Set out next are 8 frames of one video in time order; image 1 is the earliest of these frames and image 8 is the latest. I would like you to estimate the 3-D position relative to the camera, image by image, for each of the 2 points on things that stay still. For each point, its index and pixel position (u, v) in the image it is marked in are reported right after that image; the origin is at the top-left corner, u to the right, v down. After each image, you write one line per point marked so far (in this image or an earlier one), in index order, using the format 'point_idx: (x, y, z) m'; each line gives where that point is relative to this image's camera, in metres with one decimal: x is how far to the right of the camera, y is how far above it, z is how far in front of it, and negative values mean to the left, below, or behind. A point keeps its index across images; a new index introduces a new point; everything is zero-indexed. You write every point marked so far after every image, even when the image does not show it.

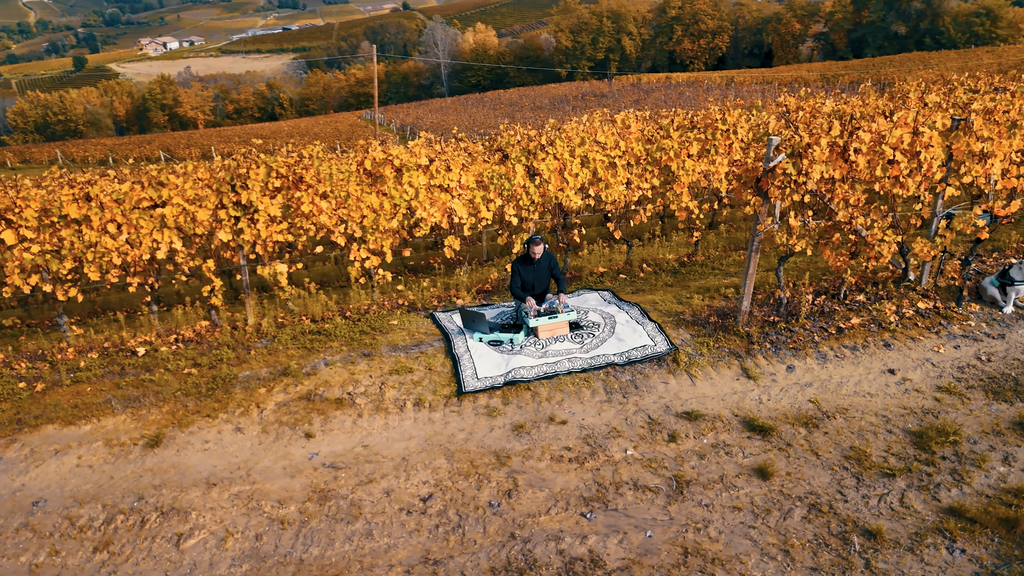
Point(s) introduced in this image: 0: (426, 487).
0: (-0.7, -1.7, +6.5) m
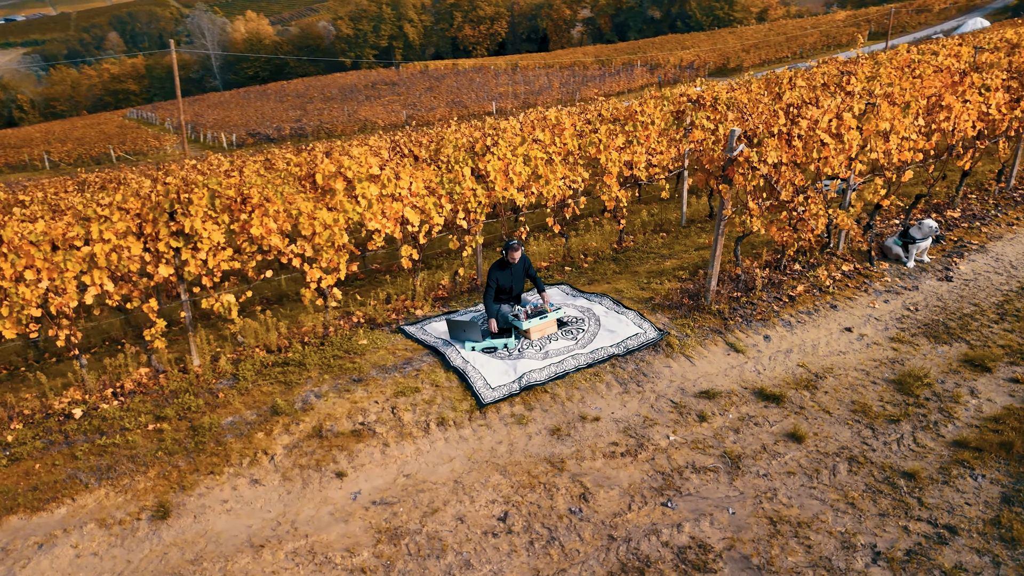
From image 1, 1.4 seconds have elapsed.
0: (-0.1, -1.9, +6.4) m
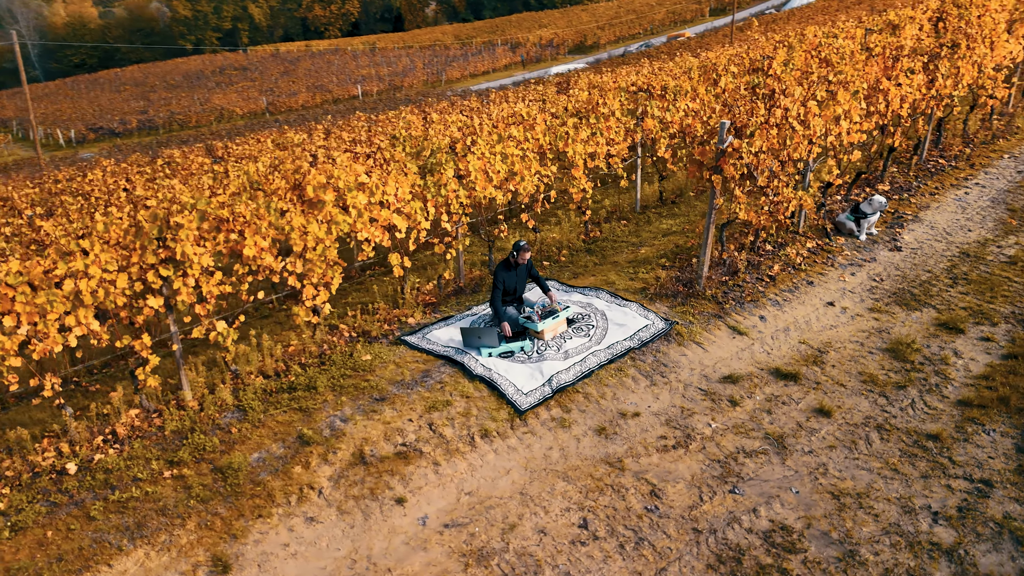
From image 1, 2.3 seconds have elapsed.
0: (+0.5, -1.9, +6.4) m
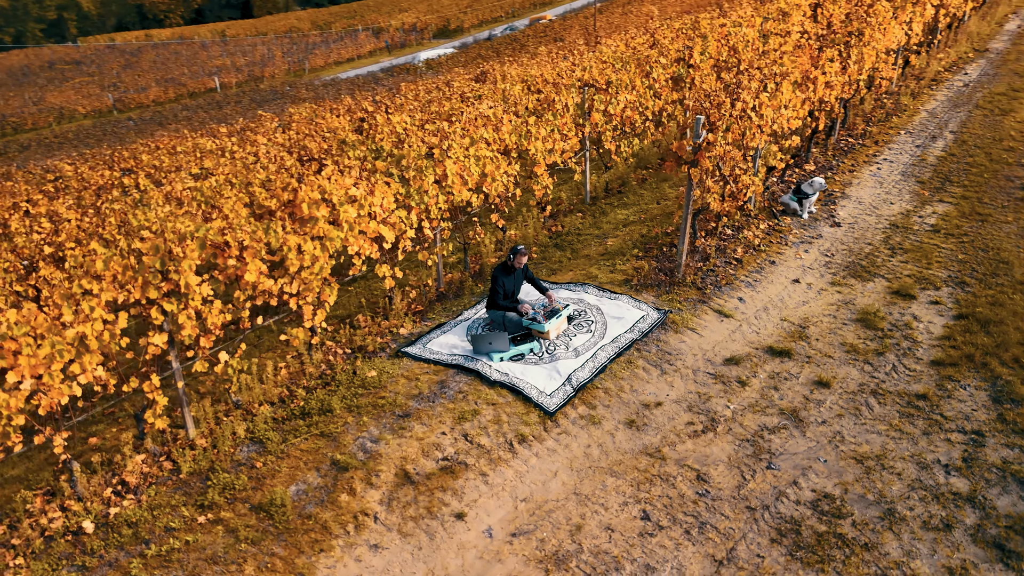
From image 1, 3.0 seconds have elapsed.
0: (+1.1, -2.0, +6.7) m
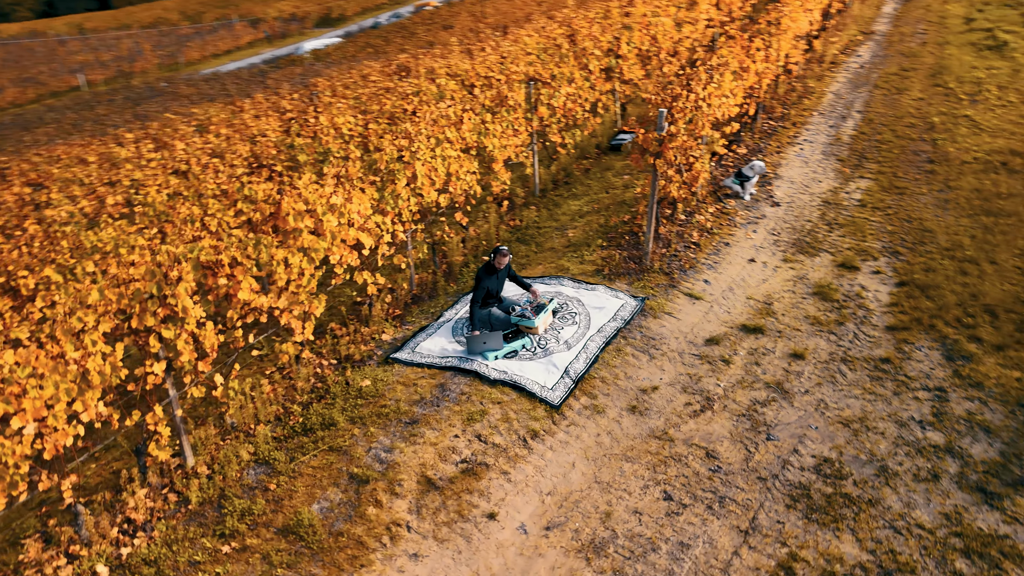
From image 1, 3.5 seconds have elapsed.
0: (+1.3, -1.9, +7.0) m
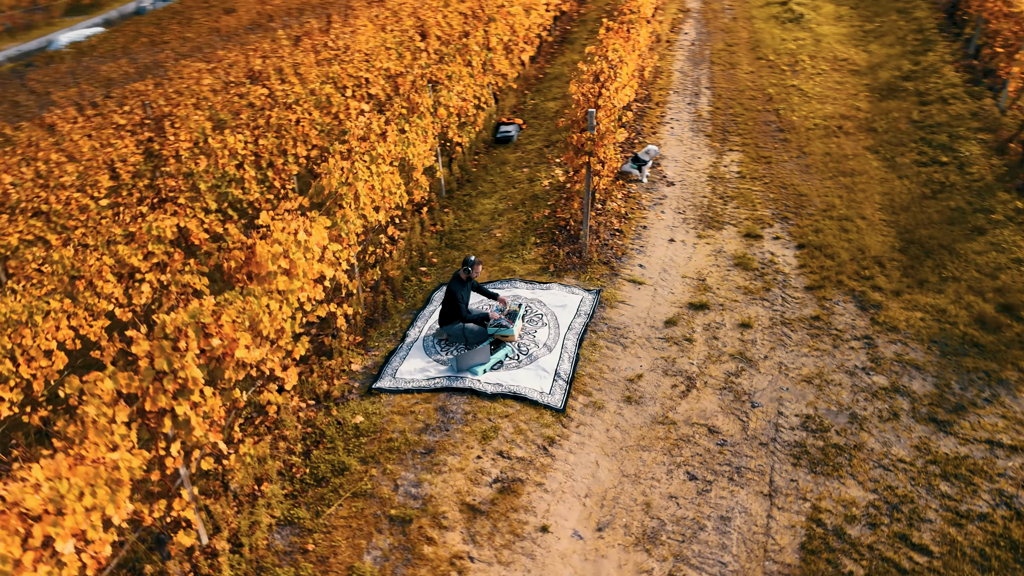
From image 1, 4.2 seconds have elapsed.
0: (+1.7, -1.9, +7.5) m
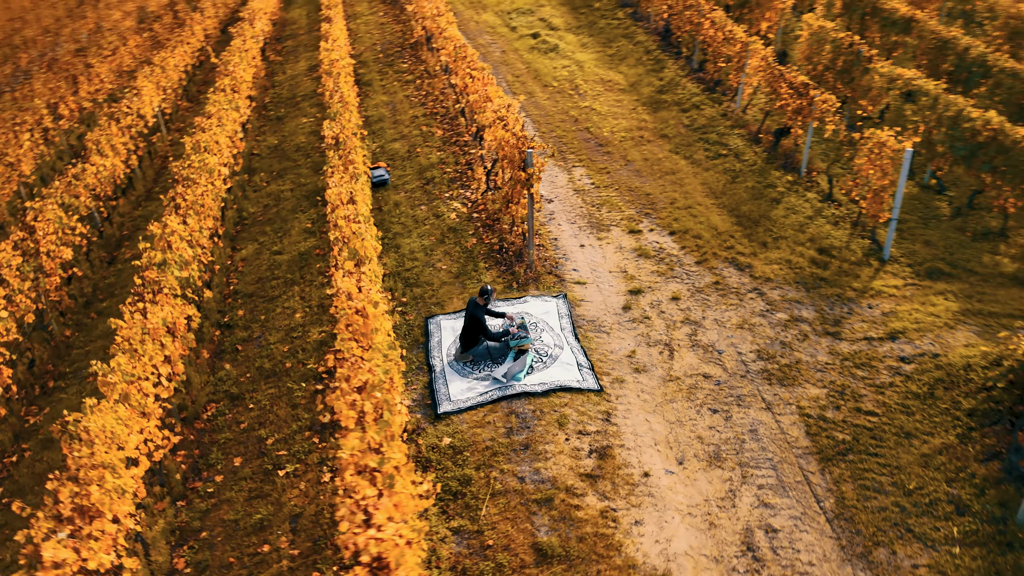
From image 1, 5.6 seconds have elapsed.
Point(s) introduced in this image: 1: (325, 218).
0: (+2.6, -1.7, +10.1) m
1: (-4.0, +1.5, +15.8) m
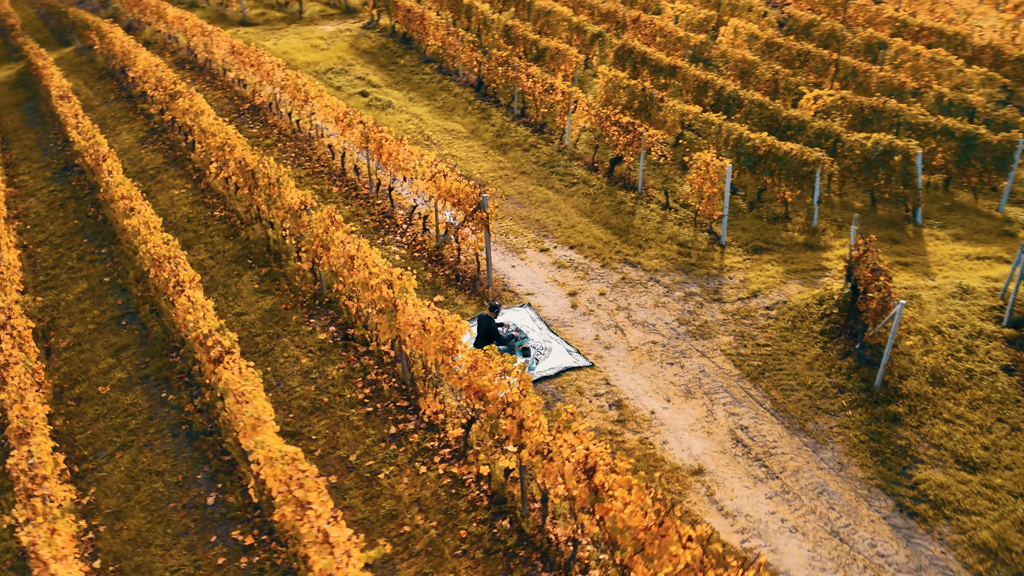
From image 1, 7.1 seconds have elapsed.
0: (+2.8, -1.4, +13.9) m
1: (-5.6, +0.2, +17.3) m
